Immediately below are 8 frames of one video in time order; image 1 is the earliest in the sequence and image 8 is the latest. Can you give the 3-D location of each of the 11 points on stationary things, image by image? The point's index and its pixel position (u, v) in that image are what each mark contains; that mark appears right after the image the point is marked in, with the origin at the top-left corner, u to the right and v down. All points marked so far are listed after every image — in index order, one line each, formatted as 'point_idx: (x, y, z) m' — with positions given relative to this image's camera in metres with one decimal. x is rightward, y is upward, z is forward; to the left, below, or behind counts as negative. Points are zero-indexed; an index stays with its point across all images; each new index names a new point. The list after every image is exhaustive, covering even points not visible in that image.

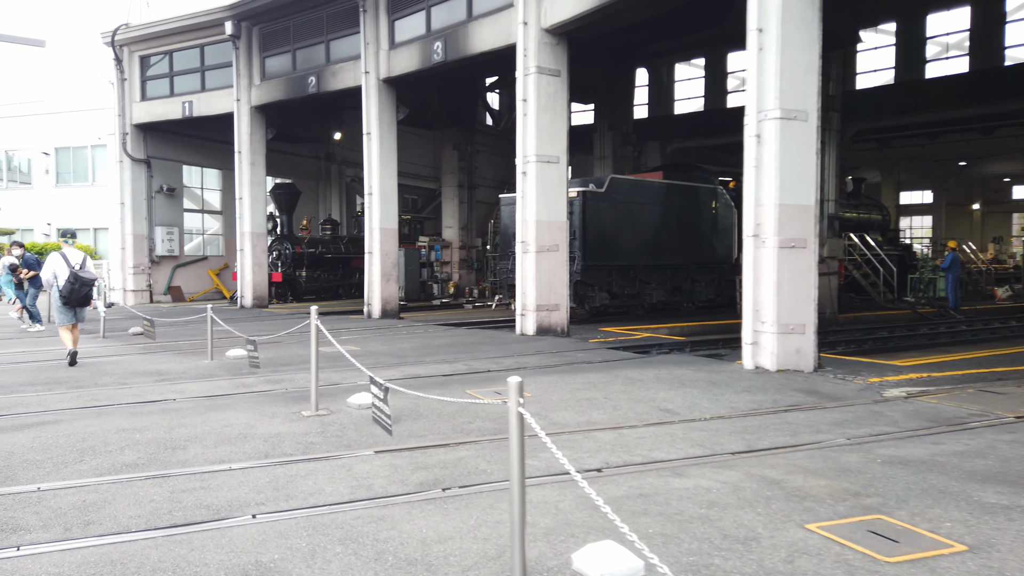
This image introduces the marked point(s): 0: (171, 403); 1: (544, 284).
0: (-3.3, -1.1, +7.2) m
1: (+0.6, +0.1, +12.8) m
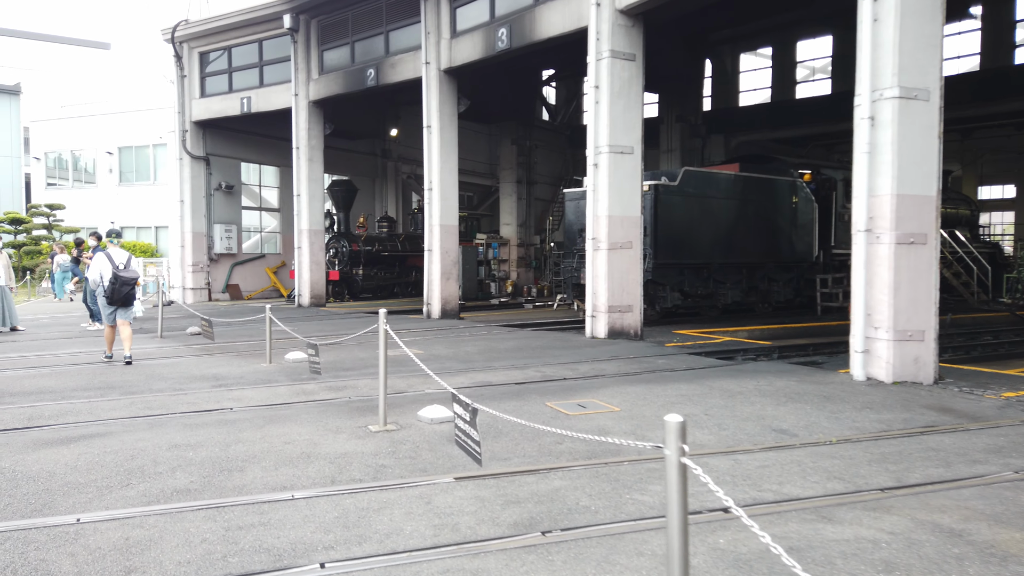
0: (-2.5, -1.1, +6.6) m
1: (+1.7, +0.1, +12.0) m
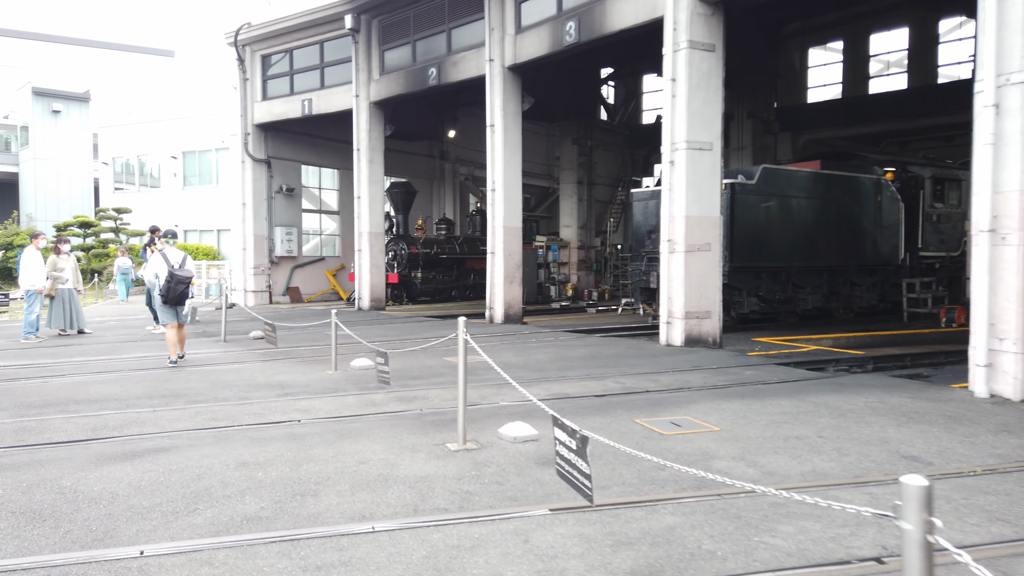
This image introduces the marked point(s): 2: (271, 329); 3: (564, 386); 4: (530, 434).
0: (-1.8, -1.2, +6.2) m
1: (+2.8, 0.0, +11.3) m
2: (-3.5, -0.6, +10.9) m
3: (+0.6, -1.1, +8.2) m
4: (+0.1, -1.1, +5.5) m
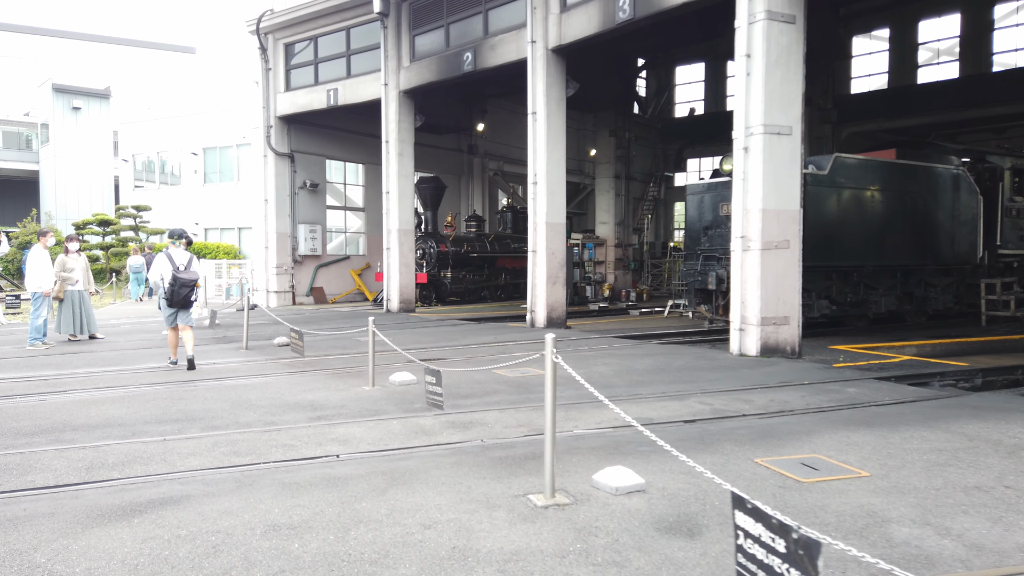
0: (-1.2, -1.2, +5.1) m
1: (+3.5, 0.0, +10.0) m
2: (-2.8, -0.6, +9.7) m
3: (+1.2, -1.1, +7.0) m
4: (+0.7, -1.1, +4.3) m
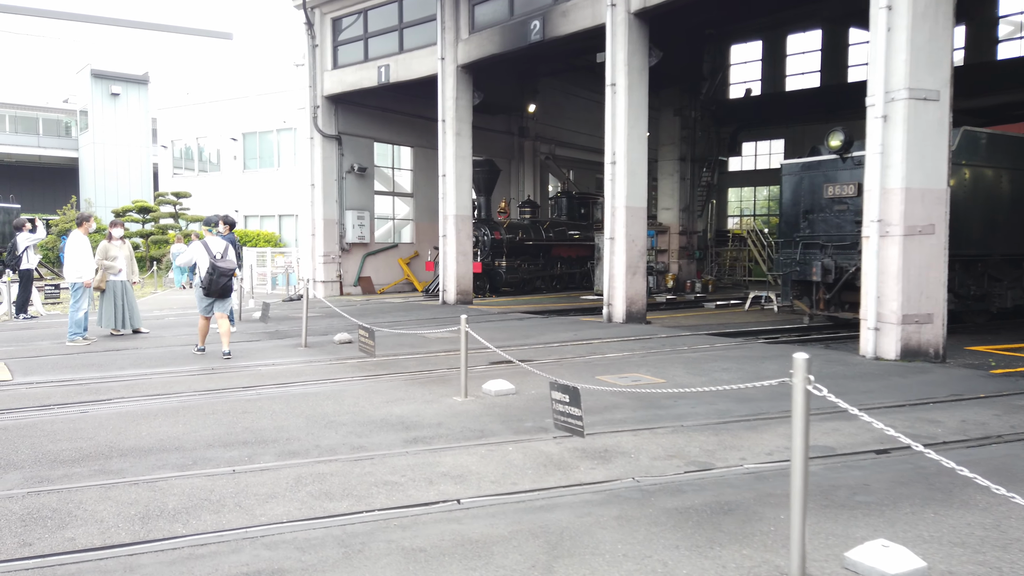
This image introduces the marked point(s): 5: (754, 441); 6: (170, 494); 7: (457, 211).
0: (-0.3, -1.2, +3.8) m
1: (+4.6, 0.0, +8.6) m
2: (-1.7, -0.5, +8.6) m
3: (+2.2, -1.1, +5.7) m
4: (+1.6, -1.1, +3.0) m
5: (+1.7, -1.1, +5.3) m
6: (-1.9, -1.2, +4.2) m
7: (-1.2, +1.7, +16.7) m
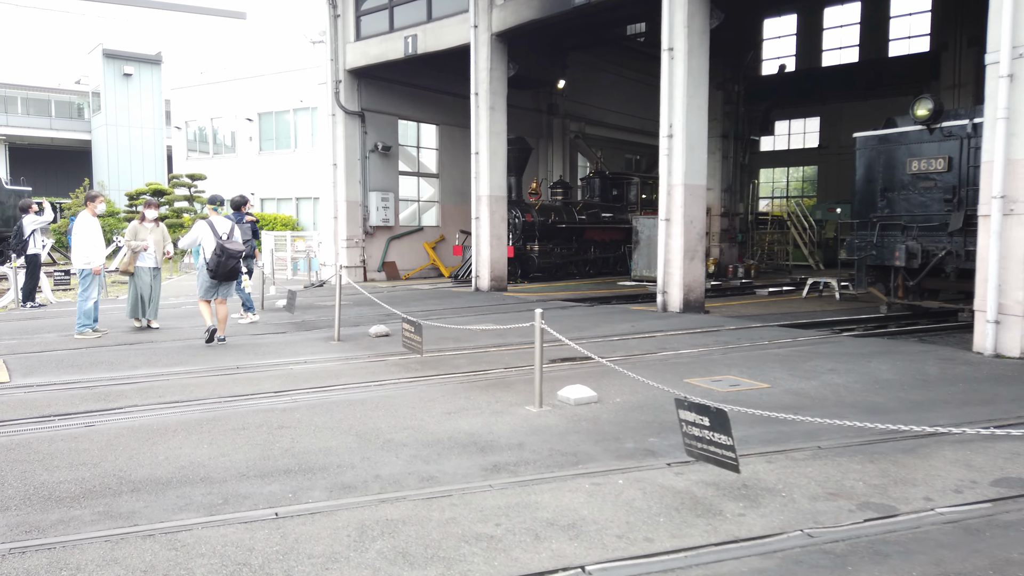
0: (+0.3, -1.1, +2.8) m
1: (+5.3, +0.2, +7.4) m
2: (-1.0, -0.4, +7.5) m
3: (+2.8, -1.0, +4.6) m
4: (+2.2, -1.1, +1.9) m
5: (+2.3, -1.0, +4.2) m
6: (-1.4, -1.1, +3.2) m
7: (-0.4, +2.0, +15.6) m
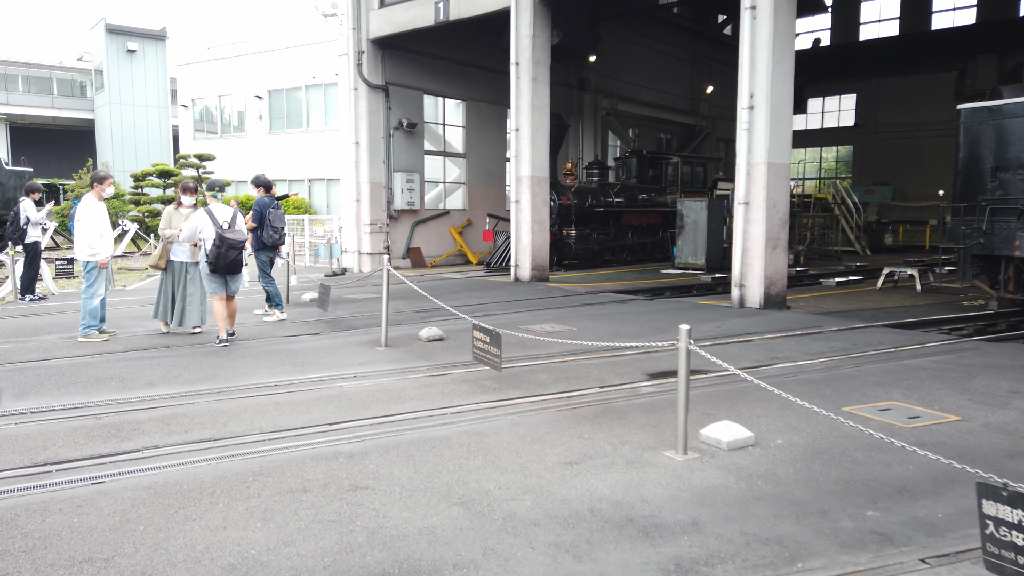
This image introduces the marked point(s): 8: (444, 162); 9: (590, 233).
0: (+1.1, -1.3, +1.5) m
1: (+6.1, +0.2, +6.0) m
2: (-0.2, -0.4, +6.2) m
3: (+3.6, -1.1, +3.2) m
4: (+2.9, -1.3, +0.6) m
5: (+3.1, -1.1, +2.9) m
6: (-0.6, -1.2, +1.9) m
7: (+0.4, +2.2, +14.2) m
8: (-1.8, +3.3, +19.3) m
9: (+2.0, +1.4, +18.7) m
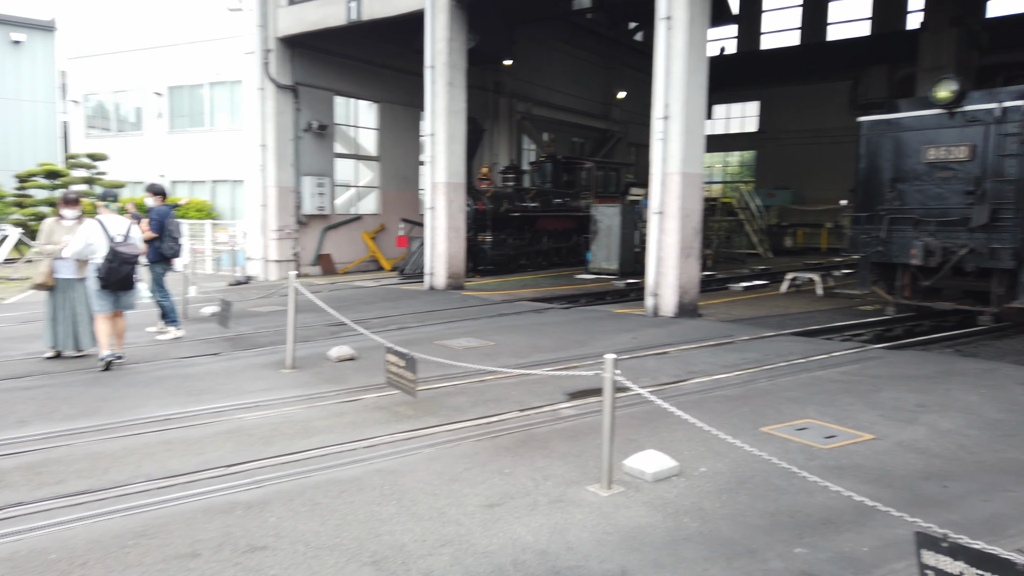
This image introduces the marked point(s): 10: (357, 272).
0: (+0.9, -1.4, +1.3) m
1: (+5.4, +0.1, +6.4) m
2: (-0.9, -0.6, +5.9) m
3: (+3.3, -1.2, +3.4) m
4: (+2.9, -1.4, +0.7) m
5: (+2.8, -1.2, +2.9) m
6: (-0.8, -1.4, +1.5) m
7: (-1.2, +2.1, +13.9) m
8: (-3.9, +3.1, +18.8) m
9: (-0.2, +1.2, +18.6) m
10: (-3.8, +0.4, +18.5) m
